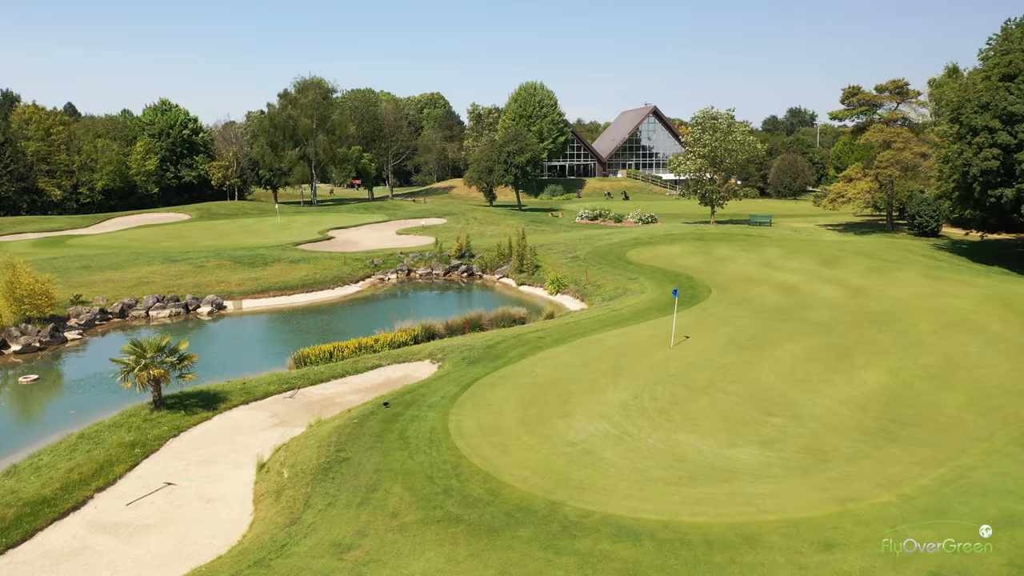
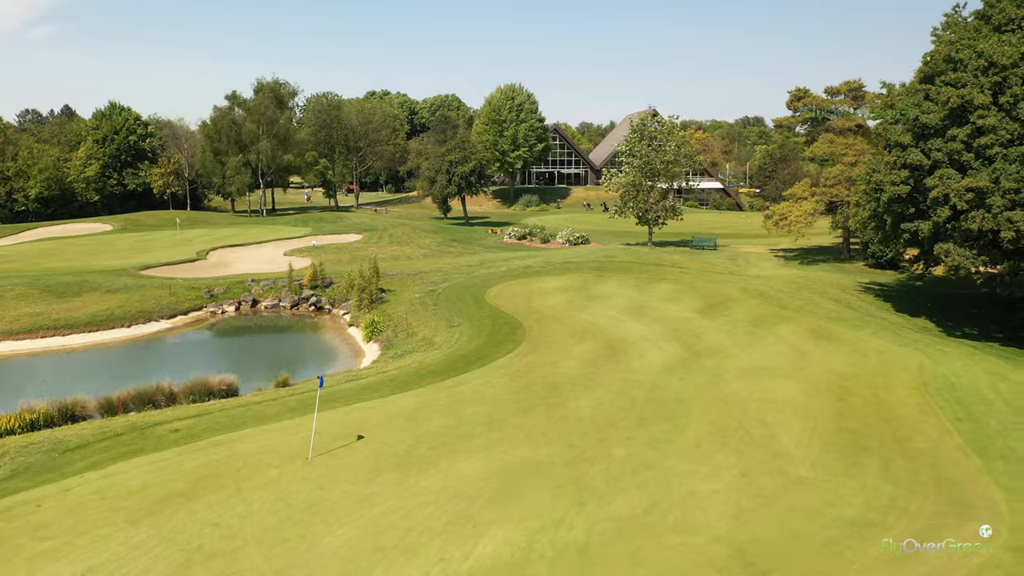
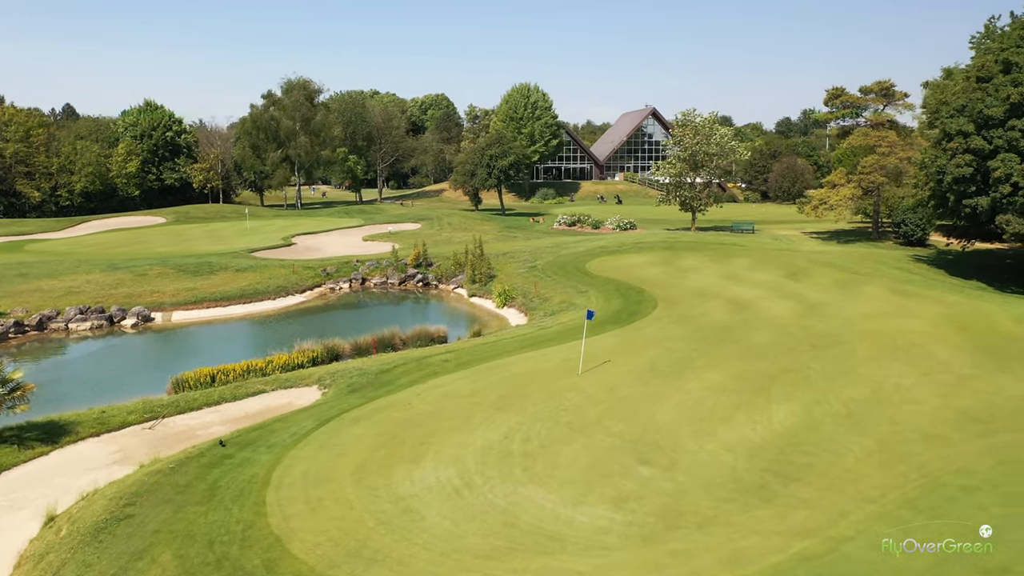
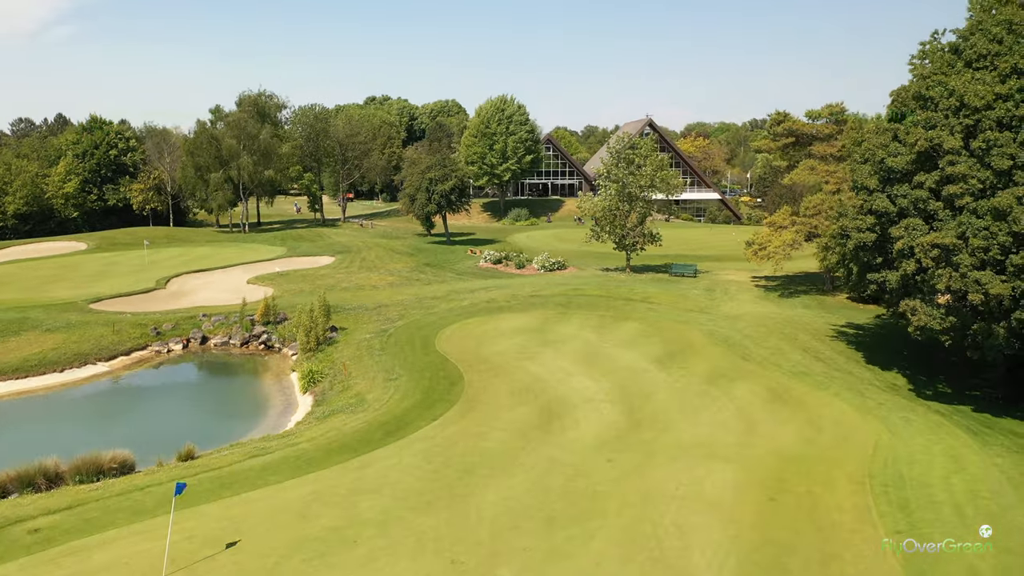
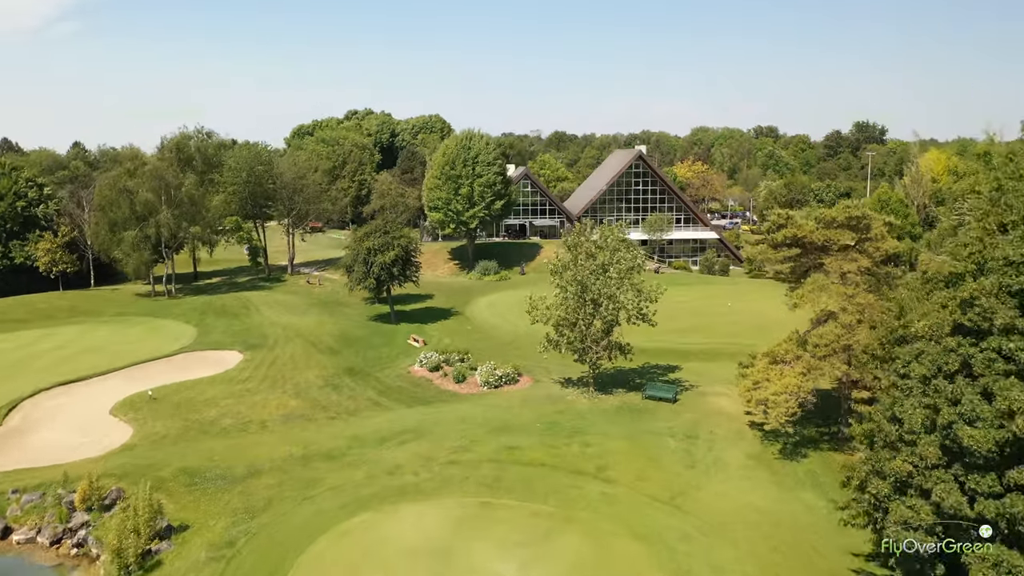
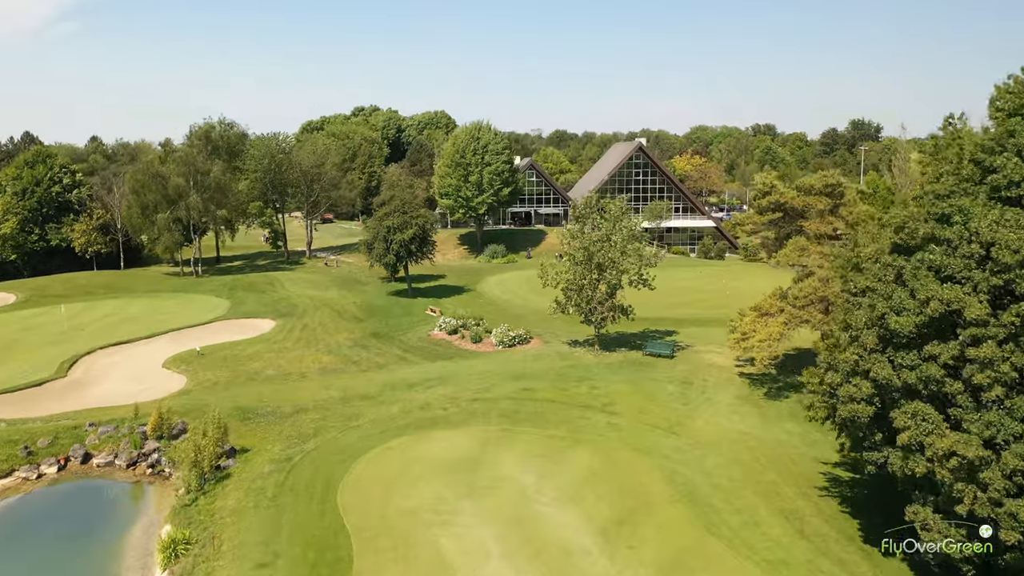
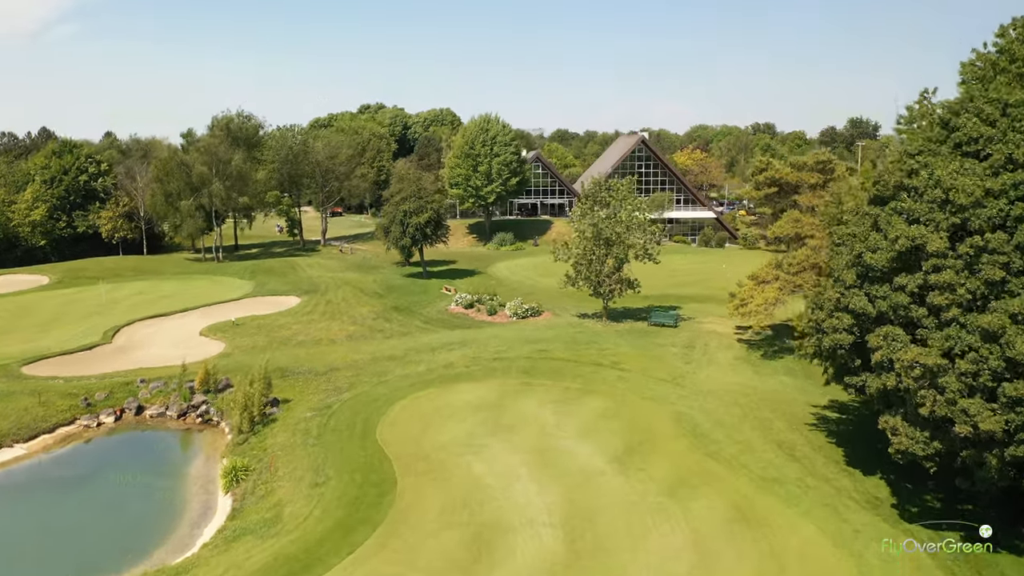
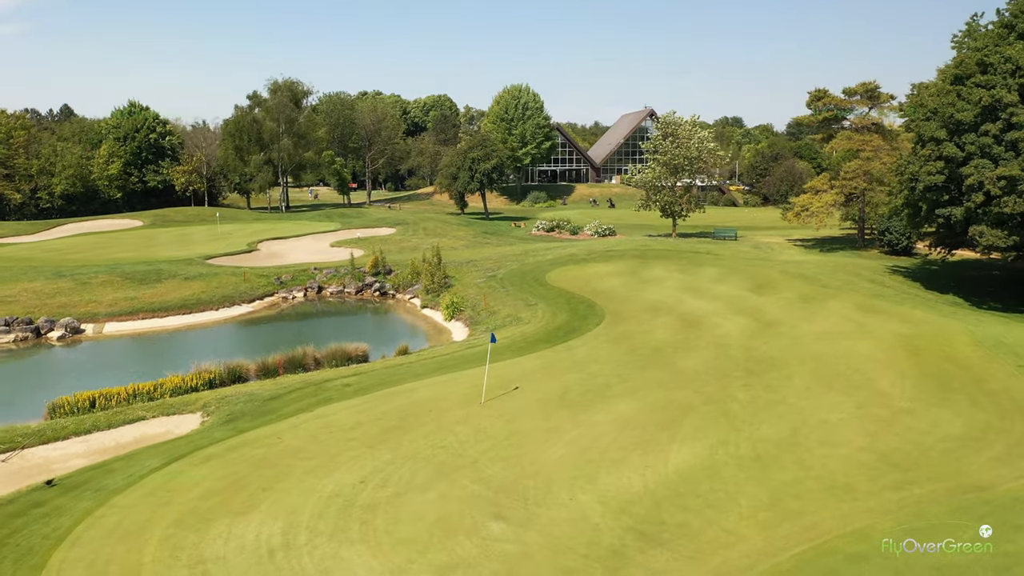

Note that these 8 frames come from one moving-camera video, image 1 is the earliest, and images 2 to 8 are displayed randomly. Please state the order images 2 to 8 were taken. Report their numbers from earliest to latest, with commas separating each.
3, 8, 2, 4, 7, 6, 5
